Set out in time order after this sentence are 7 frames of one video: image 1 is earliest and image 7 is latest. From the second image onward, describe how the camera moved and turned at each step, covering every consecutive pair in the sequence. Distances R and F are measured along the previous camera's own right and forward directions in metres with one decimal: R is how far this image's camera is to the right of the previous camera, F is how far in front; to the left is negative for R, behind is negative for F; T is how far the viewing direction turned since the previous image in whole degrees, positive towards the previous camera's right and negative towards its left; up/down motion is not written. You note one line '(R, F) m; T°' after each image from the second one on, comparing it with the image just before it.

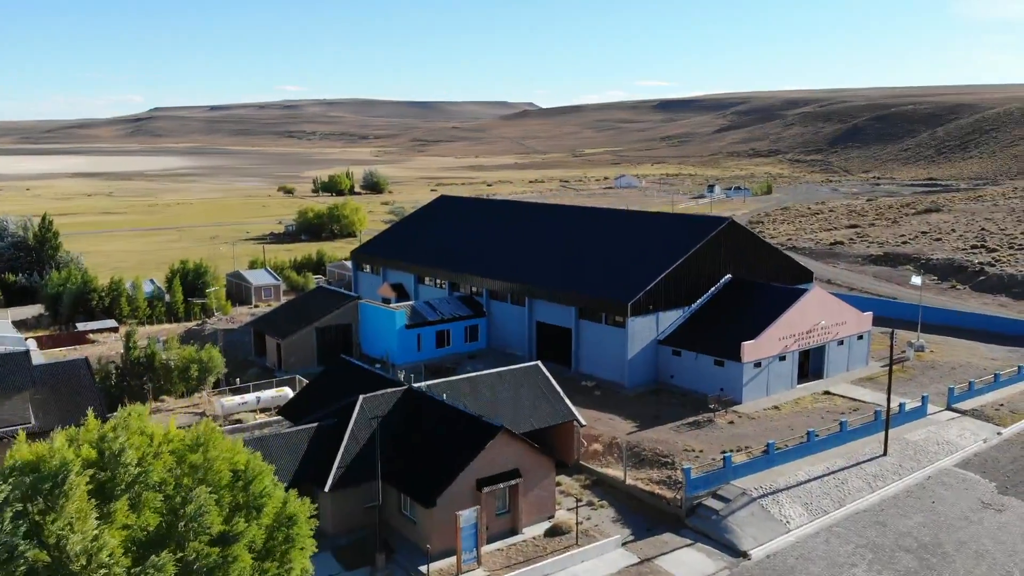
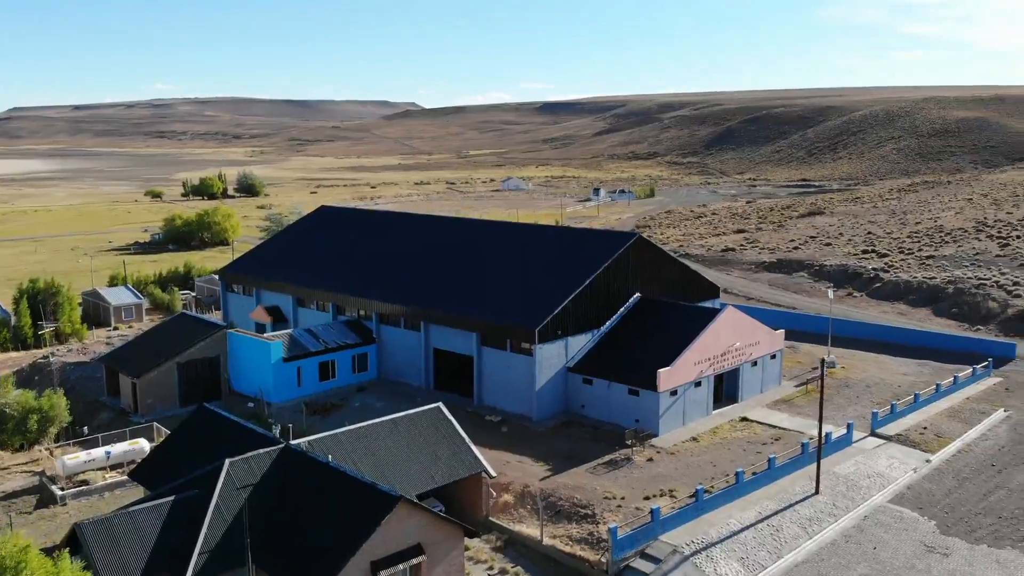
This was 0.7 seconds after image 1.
(-0.2, +2.7) m; +7°
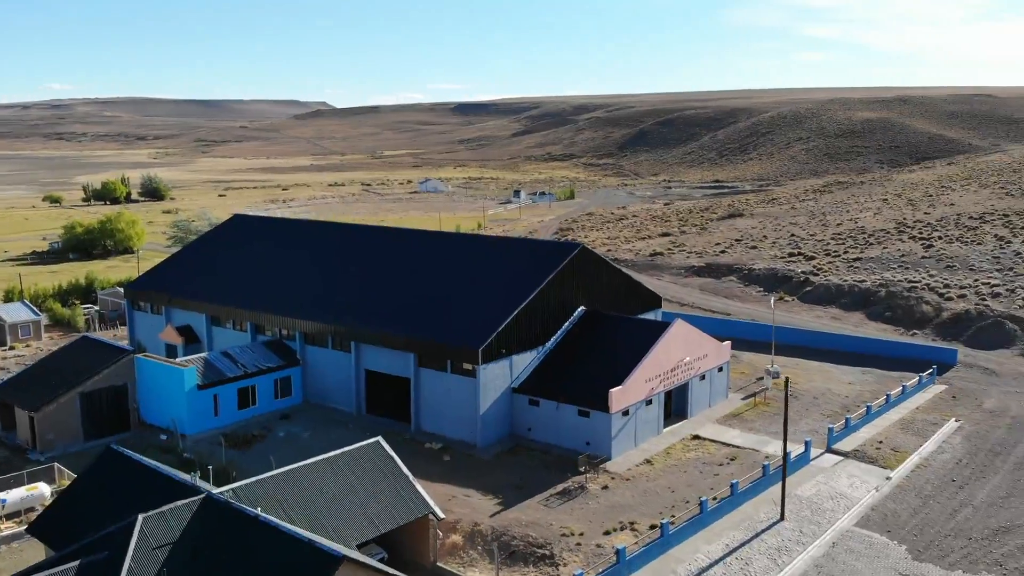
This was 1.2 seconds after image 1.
(-0.6, +1.7) m; +5°
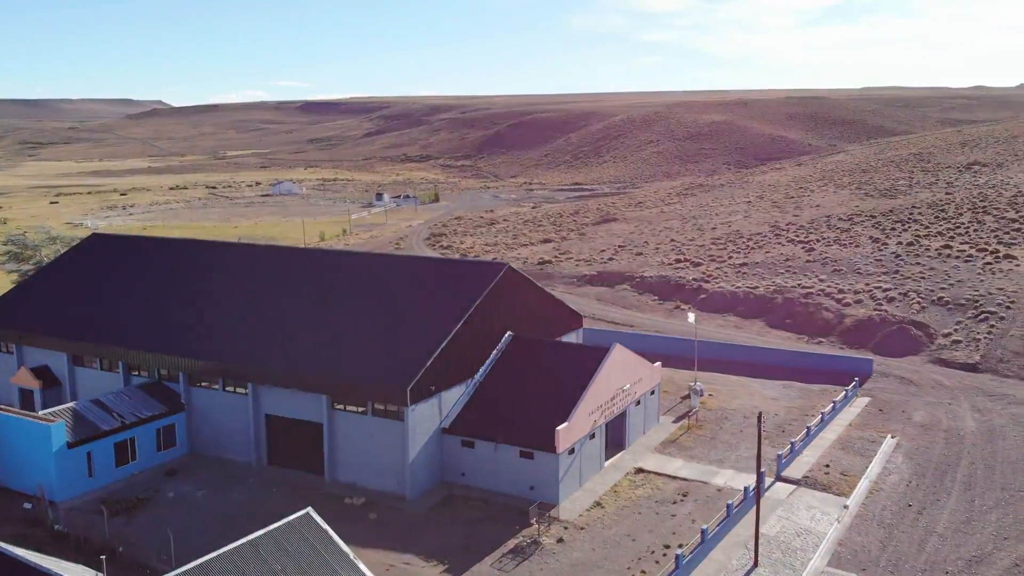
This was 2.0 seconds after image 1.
(-1.6, +2.5) m; +9°
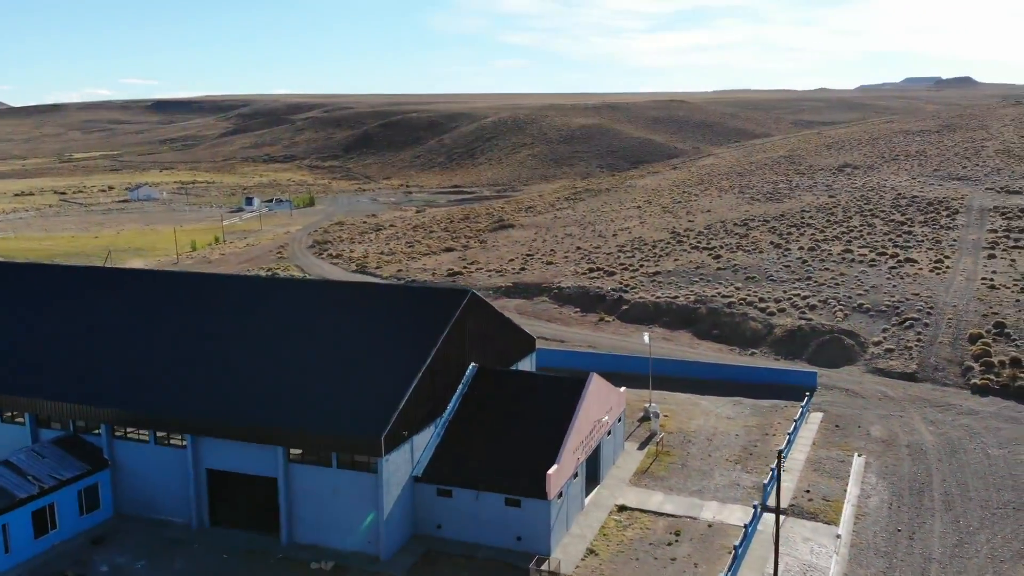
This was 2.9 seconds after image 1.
(-2.3, +1.9) m; +8°
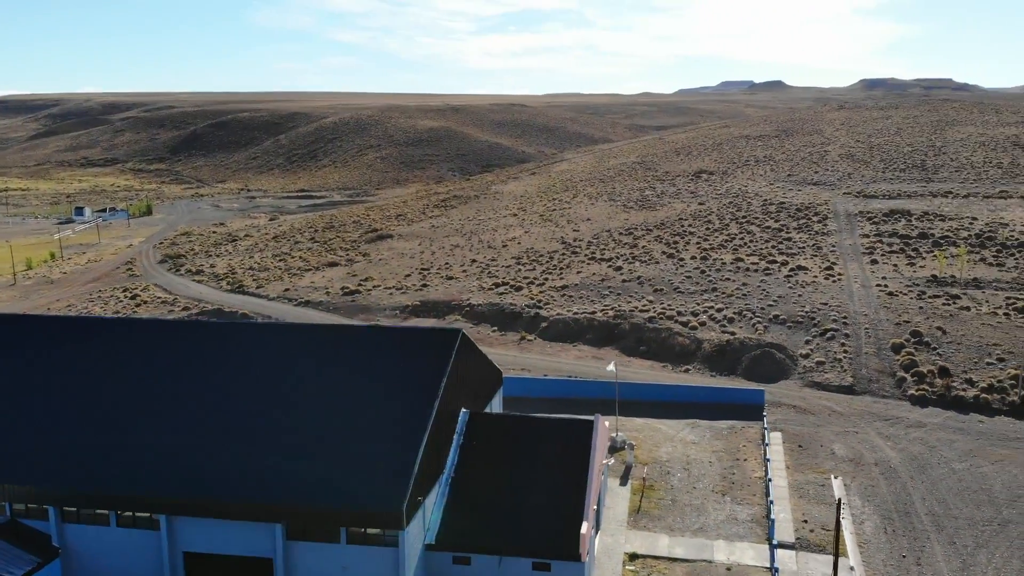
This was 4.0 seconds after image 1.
(-3.4, +1.8) m; +10°
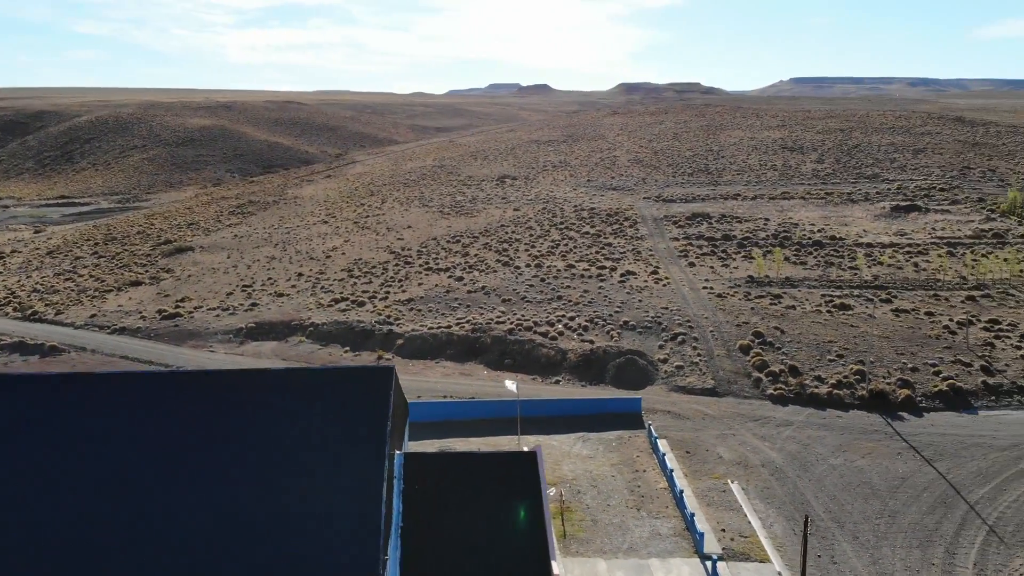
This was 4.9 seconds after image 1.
(-3.2, +1.1) m; +14°
